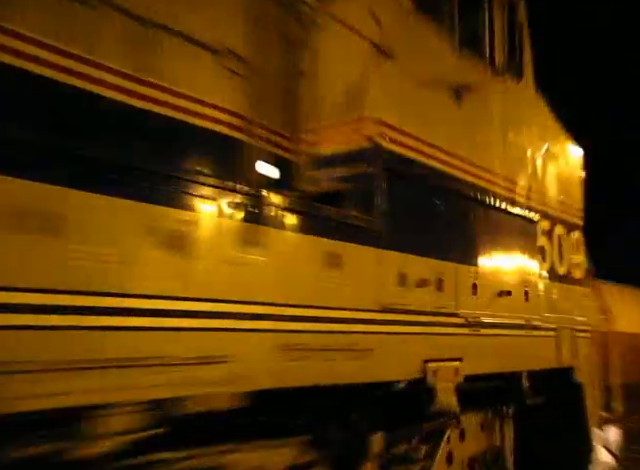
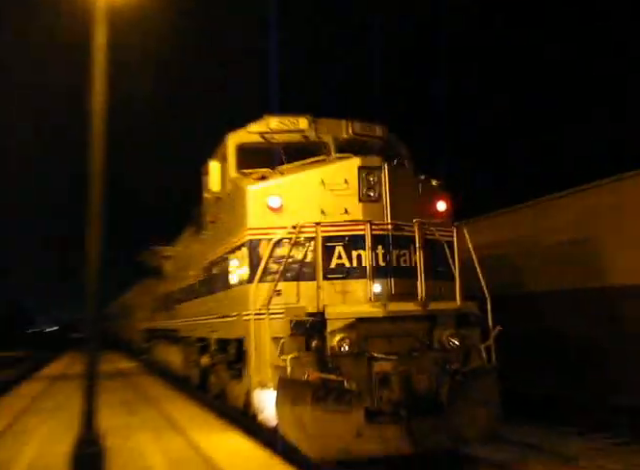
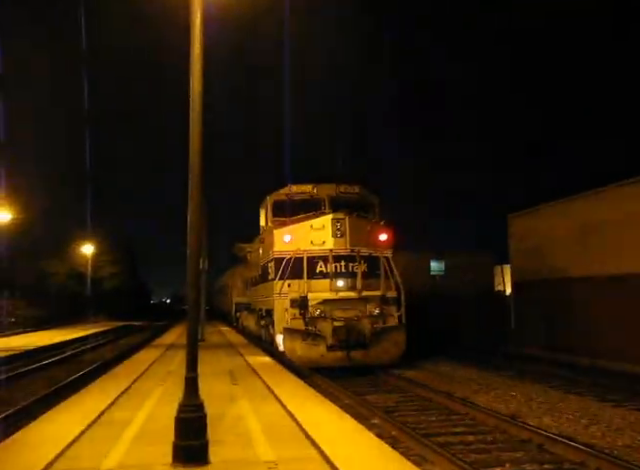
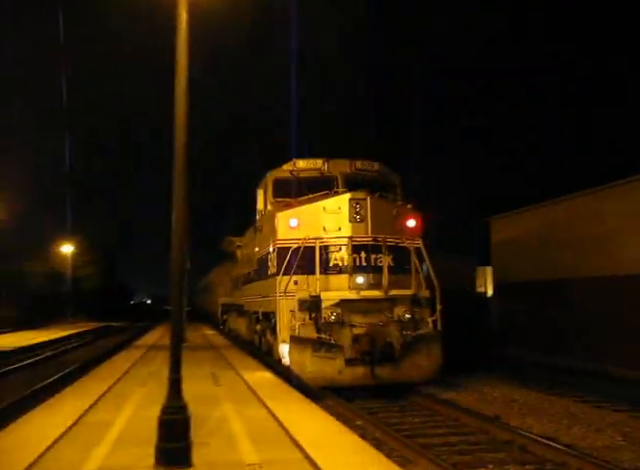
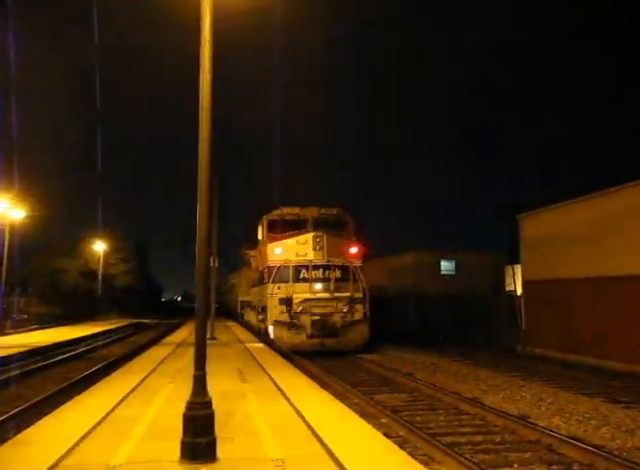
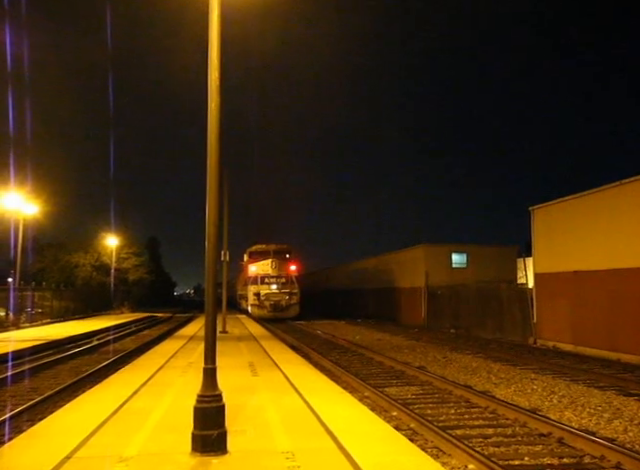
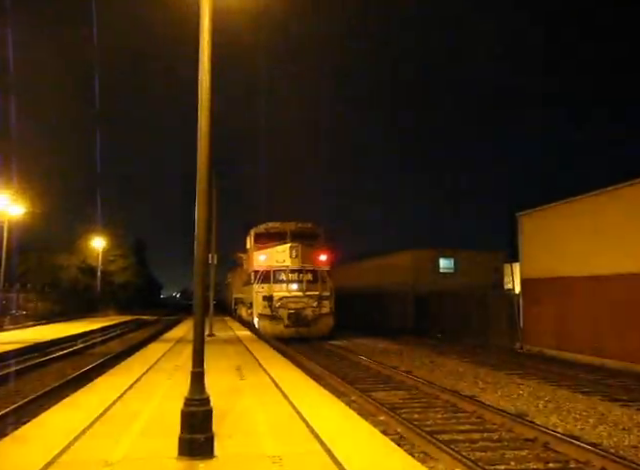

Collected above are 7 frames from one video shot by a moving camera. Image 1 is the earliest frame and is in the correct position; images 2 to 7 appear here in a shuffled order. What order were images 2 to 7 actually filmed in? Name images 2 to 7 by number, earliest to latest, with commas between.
2, 4, 3, 5, 7, 6
